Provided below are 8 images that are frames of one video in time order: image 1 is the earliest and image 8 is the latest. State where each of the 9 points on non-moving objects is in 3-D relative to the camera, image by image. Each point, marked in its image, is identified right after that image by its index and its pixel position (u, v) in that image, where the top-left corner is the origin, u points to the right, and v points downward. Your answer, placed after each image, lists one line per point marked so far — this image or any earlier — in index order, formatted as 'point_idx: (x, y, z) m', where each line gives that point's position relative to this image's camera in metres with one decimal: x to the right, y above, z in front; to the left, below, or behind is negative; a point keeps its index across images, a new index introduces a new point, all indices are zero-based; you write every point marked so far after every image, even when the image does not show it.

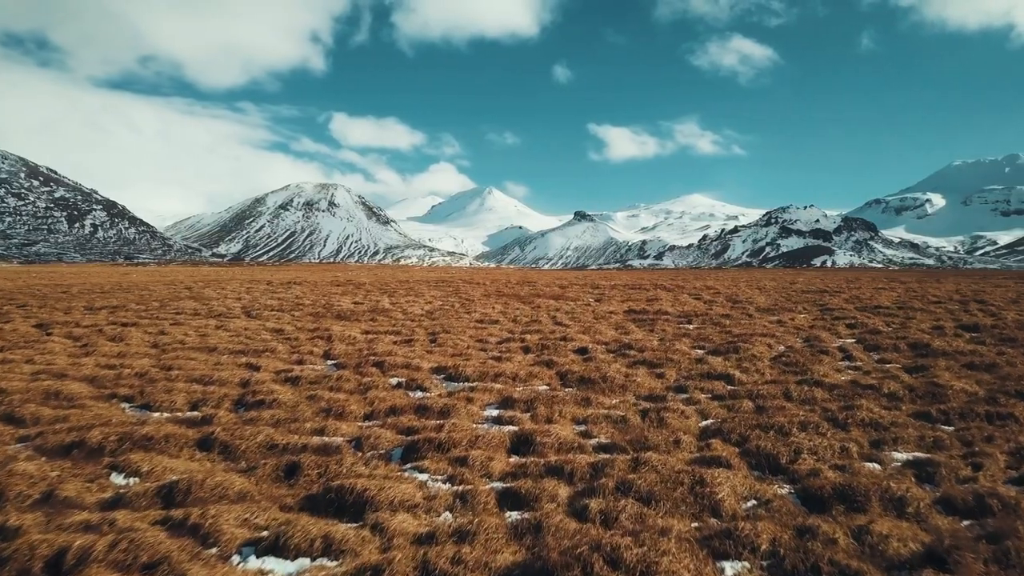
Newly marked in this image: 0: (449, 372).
0: (-1.4, -1.9, +18.3) m
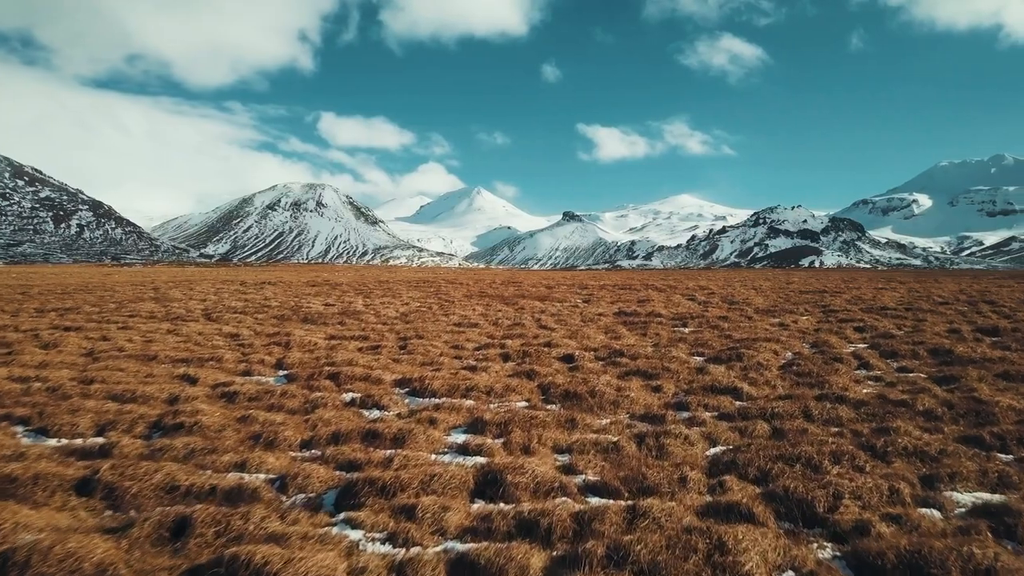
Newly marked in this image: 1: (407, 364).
0: (-1.9, -1.9, +15.9) m
1: (-2.4, -1.8, +19.0) m
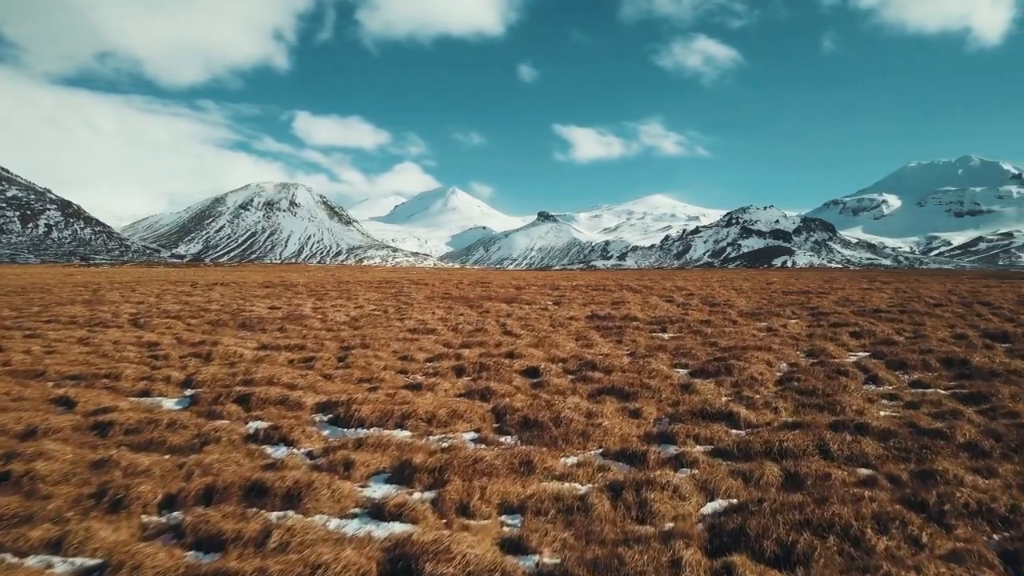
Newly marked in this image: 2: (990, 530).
0: (-2.7, -2.0, +12.9) m
1: (-3.3, -1.8, +16.0) m
2: (+4.5, -2.2, +7.7) m
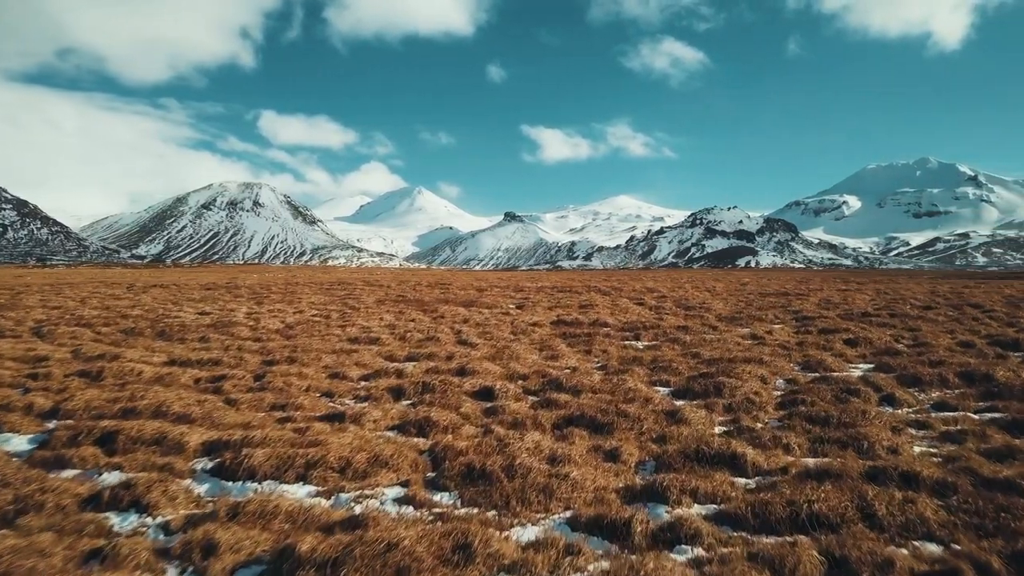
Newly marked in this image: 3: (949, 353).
0: (-3.4, -2.1, +9.9) m
1: (-4.1, -1.9, +12.9) m
2: (+4.0, -2.3, +5.0) m
3: (+10.2, -1.5, +19.4) m
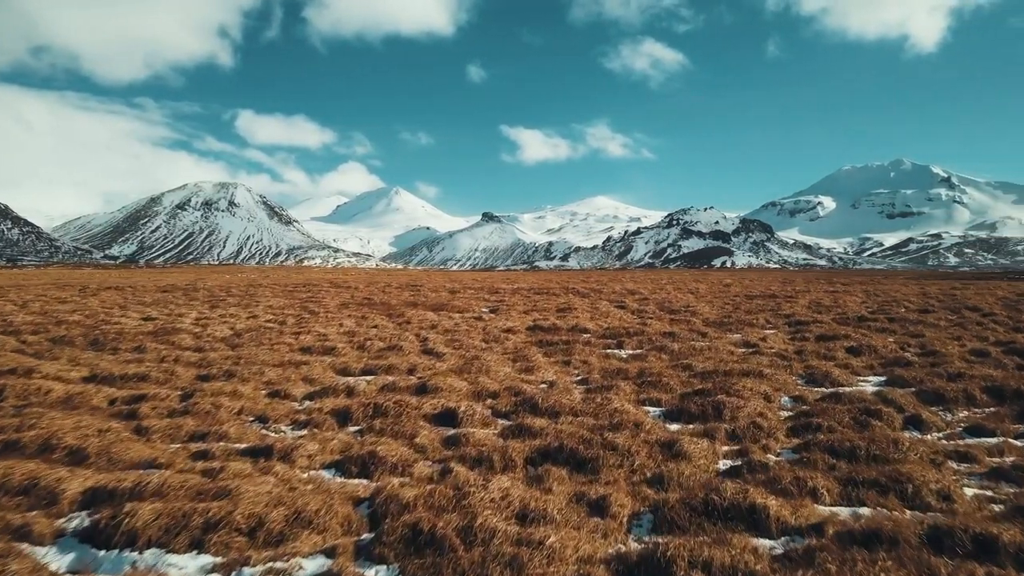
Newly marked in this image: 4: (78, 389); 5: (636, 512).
0: (-3.8, -2.1, +7.7) m
1: (-4.6, -2.0, +10.7) m
2: (+3.7, -2.4, +3.0) m
3: (+9.6, -1.6, +17.5) m
4: (-7.7, -1.8, +14.8) m
5: (+1.2, -2.1, +8.0) m
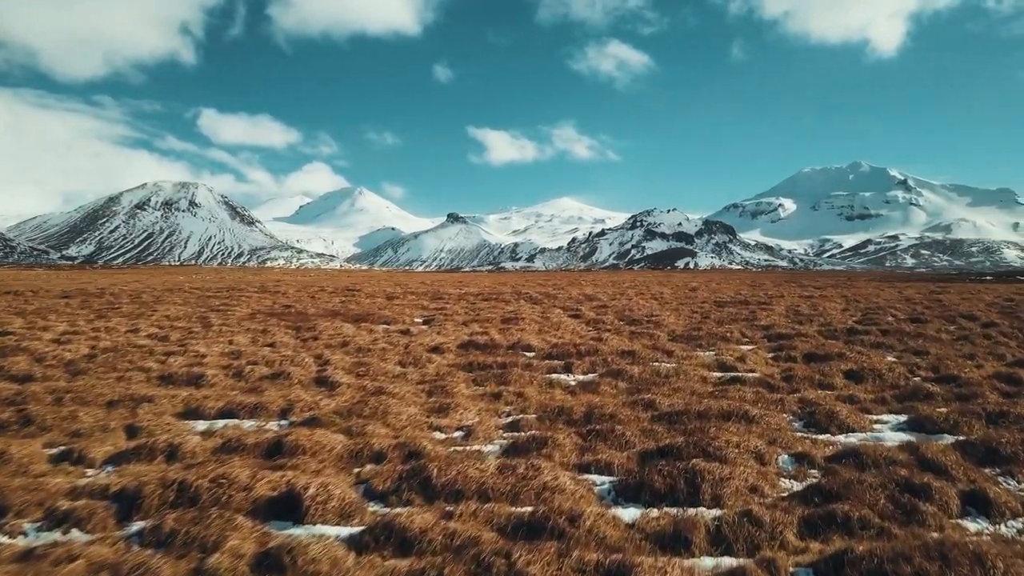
0: (-4.8, -2.3, +3.3) m
1: (-5.8, -2.2, +6.3) m
2: (+2.9, -2.6, -1.0) m
3: (+8.1, -1.8, +13.8) m
4: (-9.0, -2.0, +10.3) m
5: (+0.1, -2.3, +3.9) m
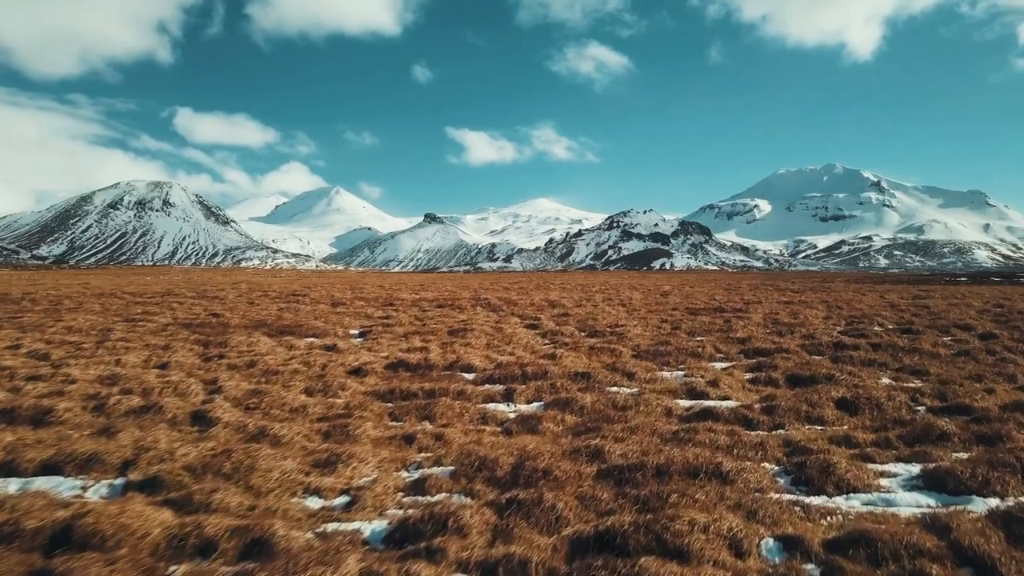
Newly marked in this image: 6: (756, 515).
0: (-5.7, -2.5, +0.4) m
1: (-6.7, -2.4, +3.4) m
2: (+2.1, -2.8, -3.8) m
3: (+7.0, -2.0, +11.2) m
4: (-10.1, -2.2, +7.2) m
5: (-0.7, -2.5, +1.1) m
6: (+2.4, -2.2, +8.3) m
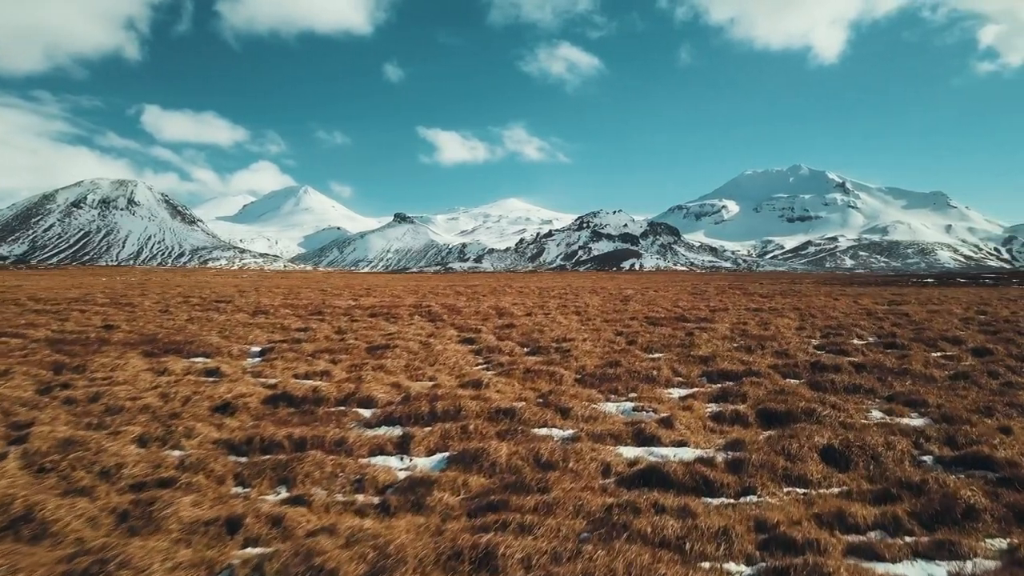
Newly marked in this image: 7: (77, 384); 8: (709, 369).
0: (-6.6, -2.8, -3.0) m
1: (-7.7, -2.6, -0.1) m
2: (+1.4, -3.0, -6.9) m
3: (+5.7, -2.2, +8.2) m
4: (-11.2, -2.4, +3.6) m
5: (-1.7, -2.8, -2.2) m
6: (+1.3, -2.4, +5.1) m
7: (-7.7, -1.7, +14.8) m
8: (+4.2, -1.7, +17.2) m
